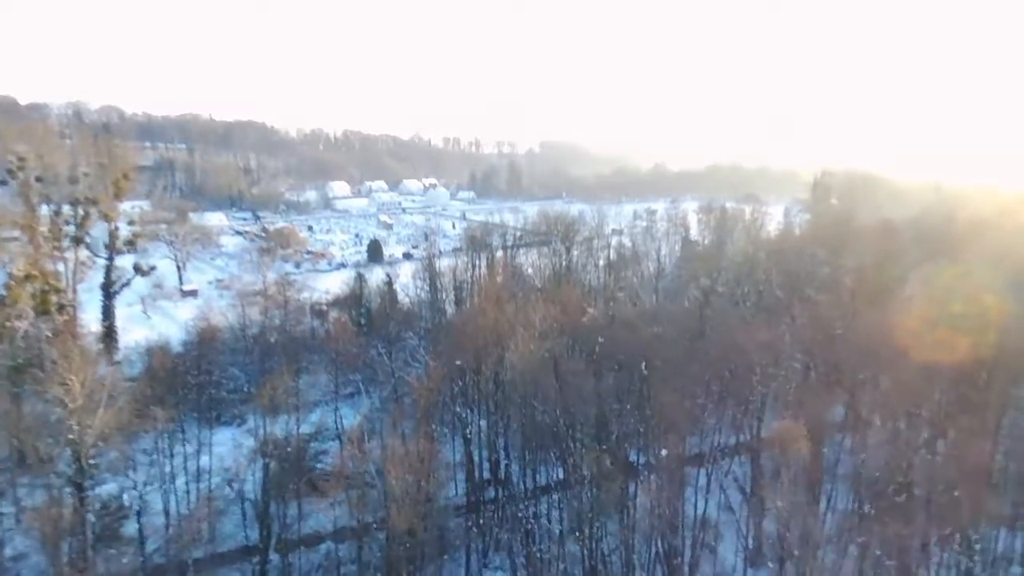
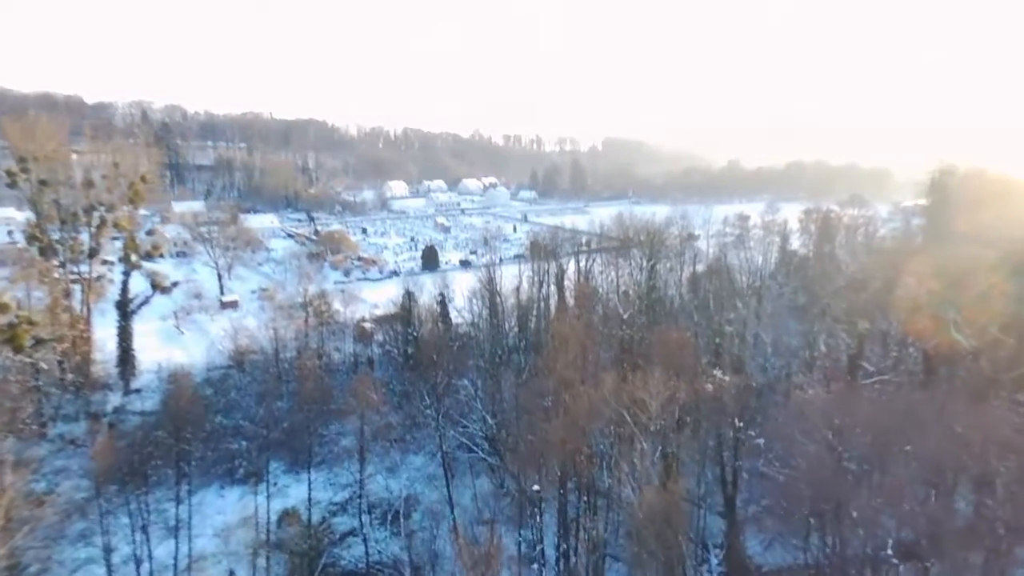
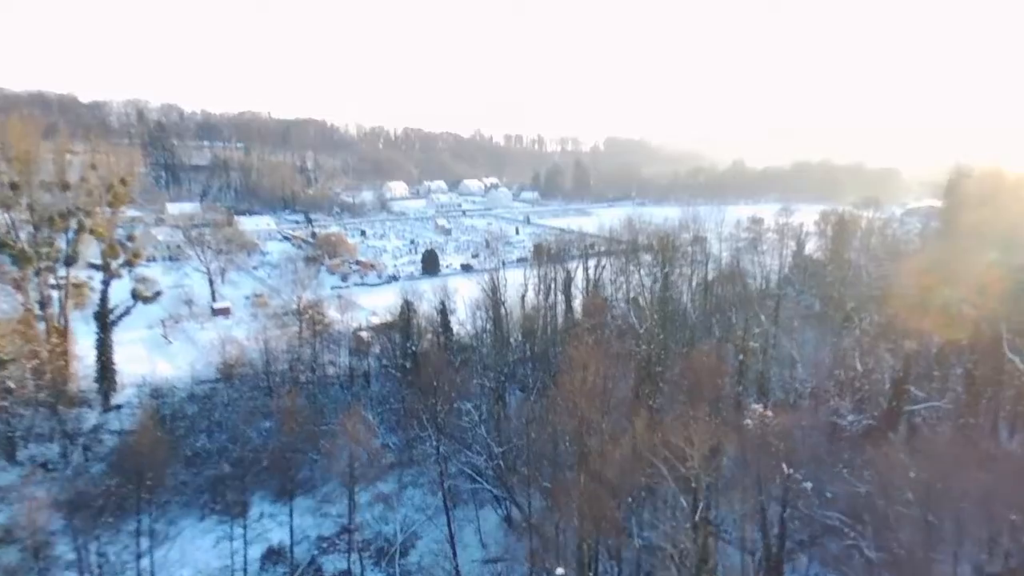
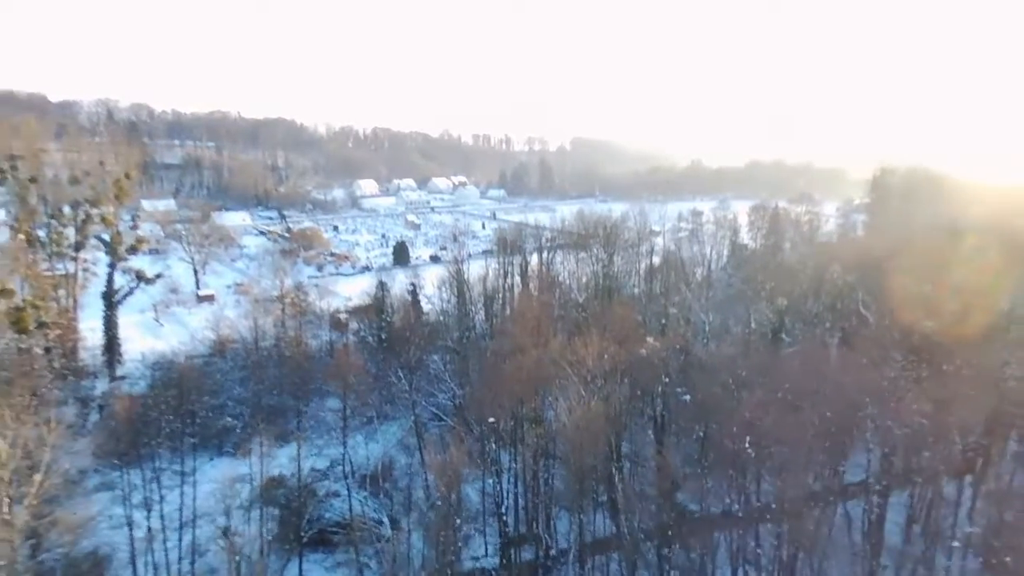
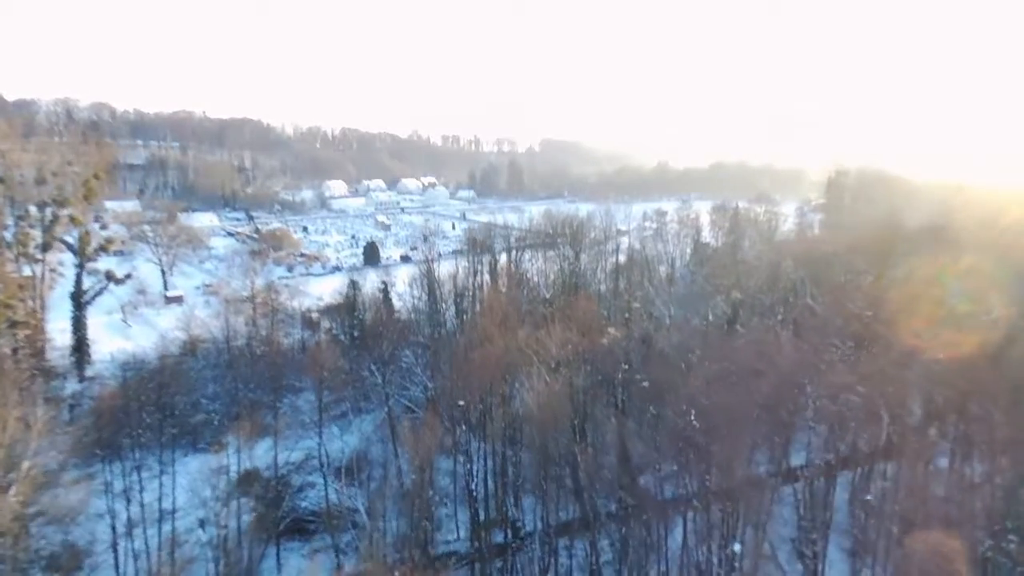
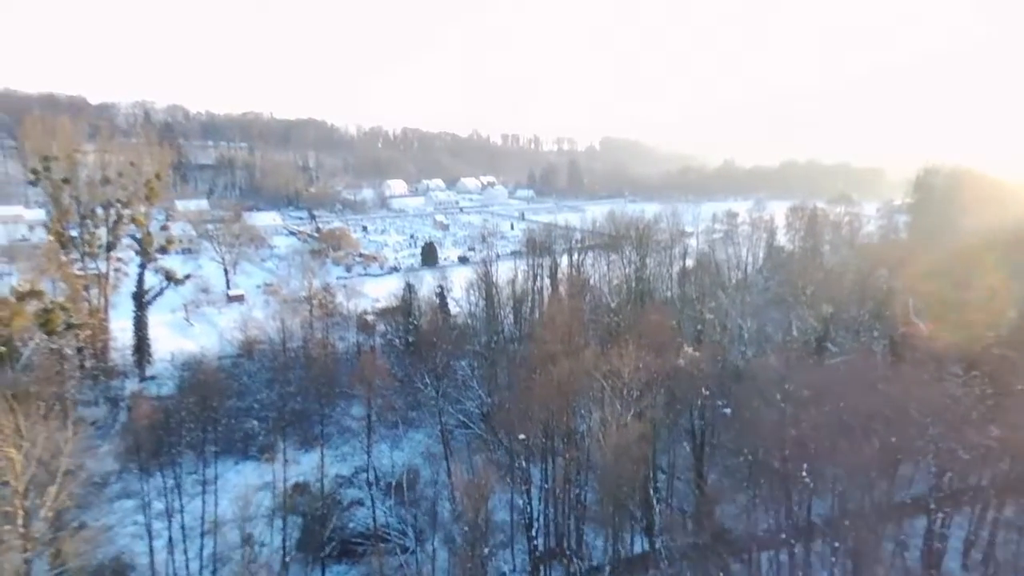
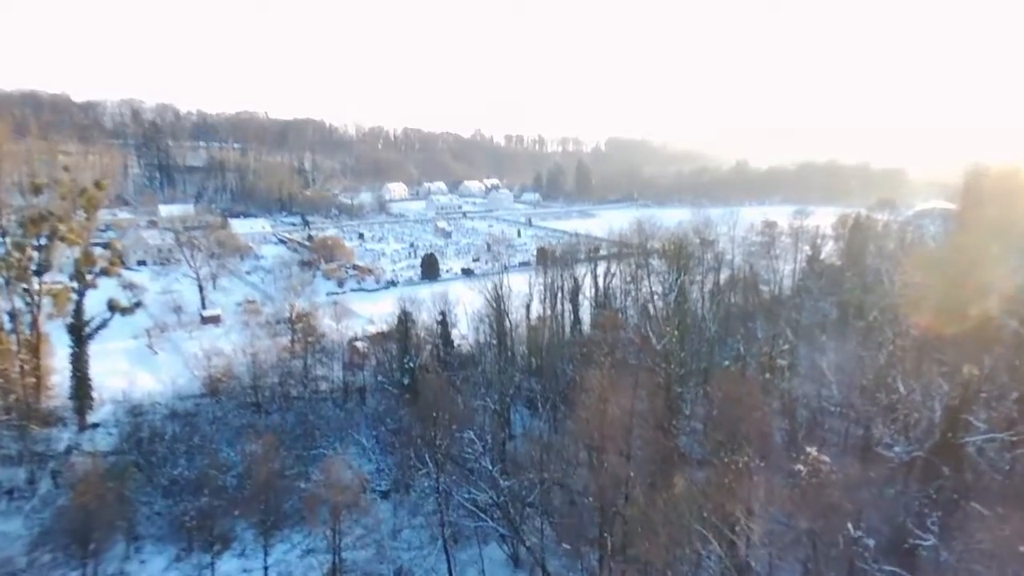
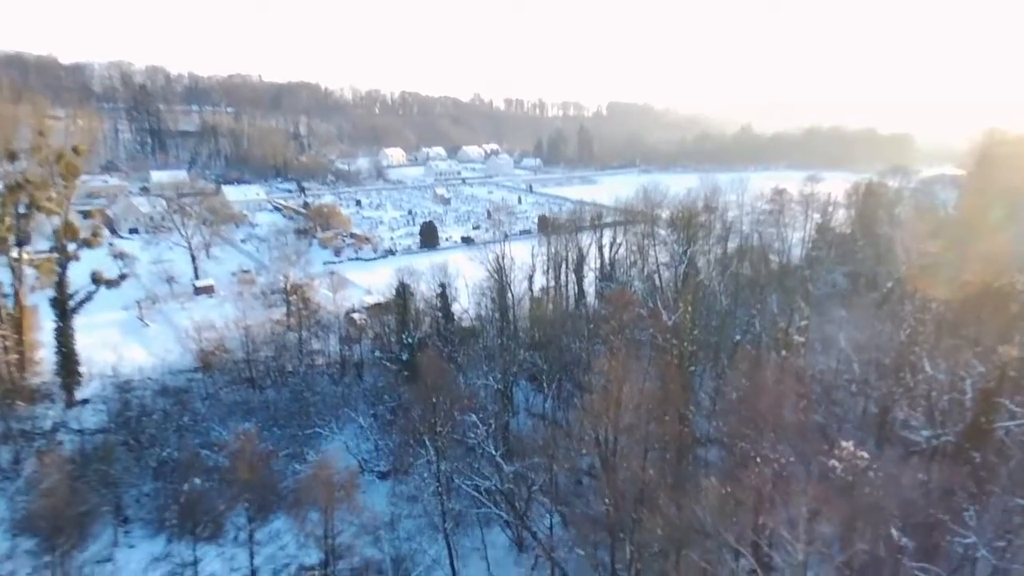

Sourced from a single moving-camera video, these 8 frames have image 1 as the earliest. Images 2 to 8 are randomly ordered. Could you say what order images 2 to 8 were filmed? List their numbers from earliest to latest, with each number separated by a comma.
5, 4, 6, 2, 3, 7, 8
